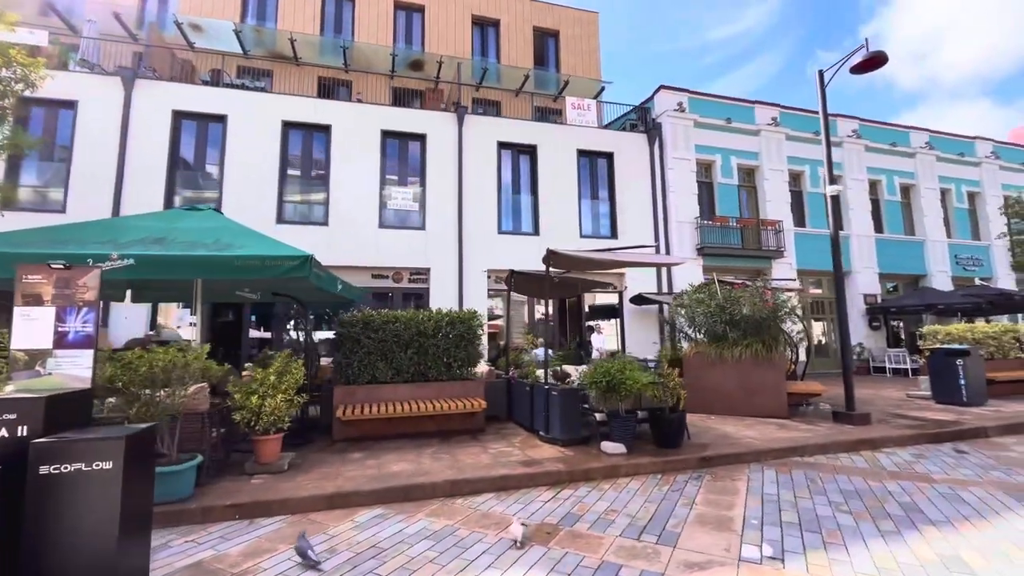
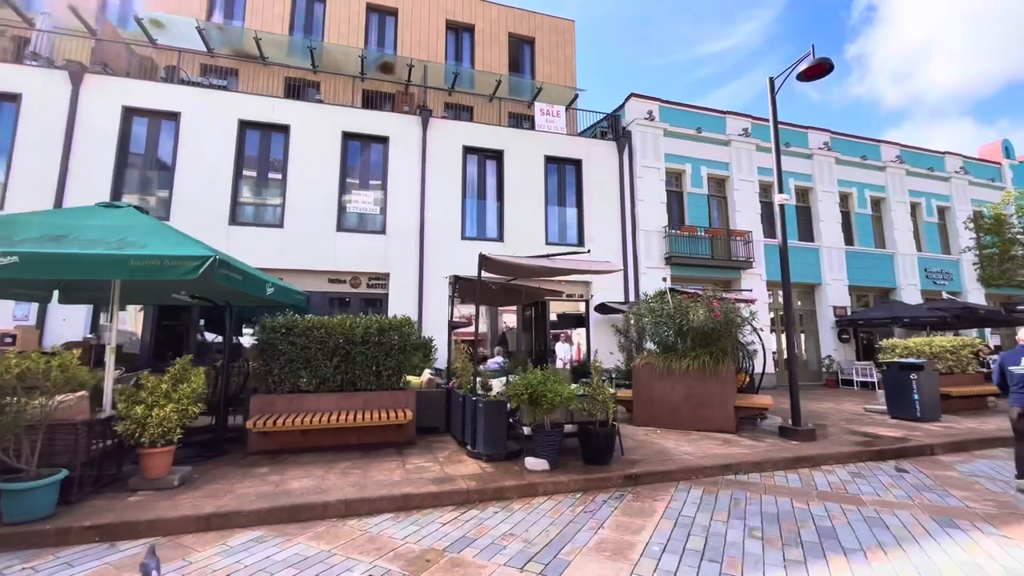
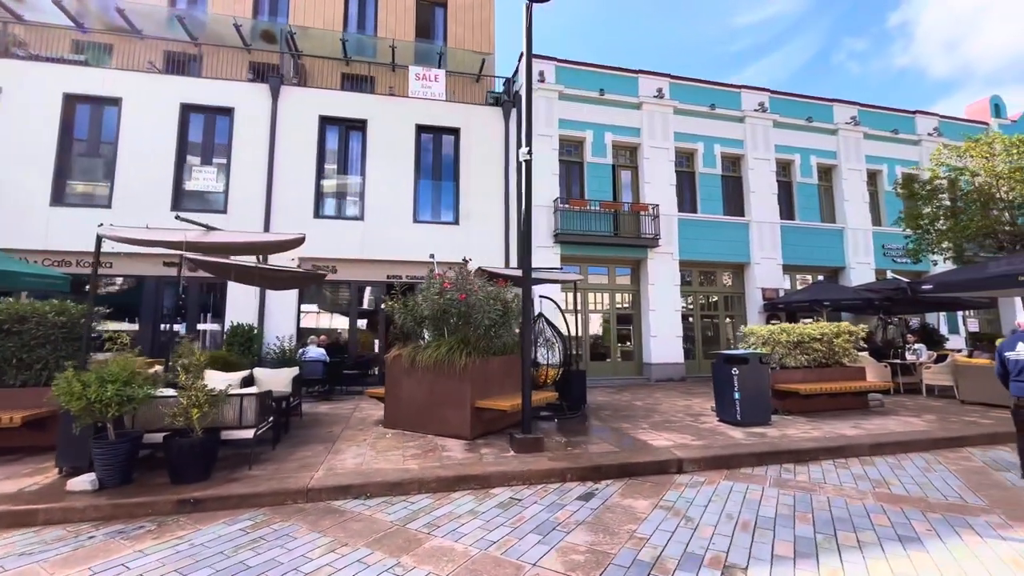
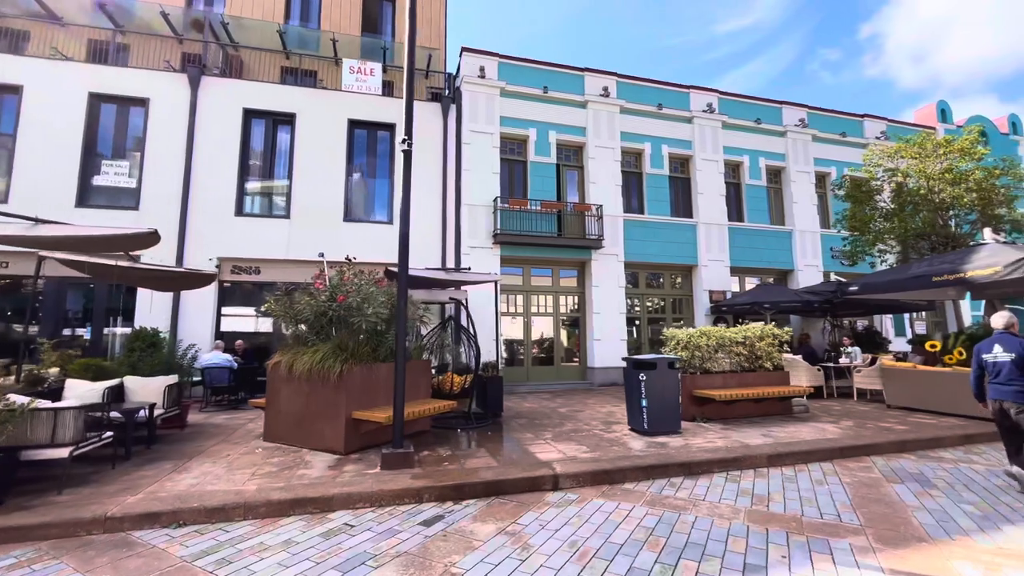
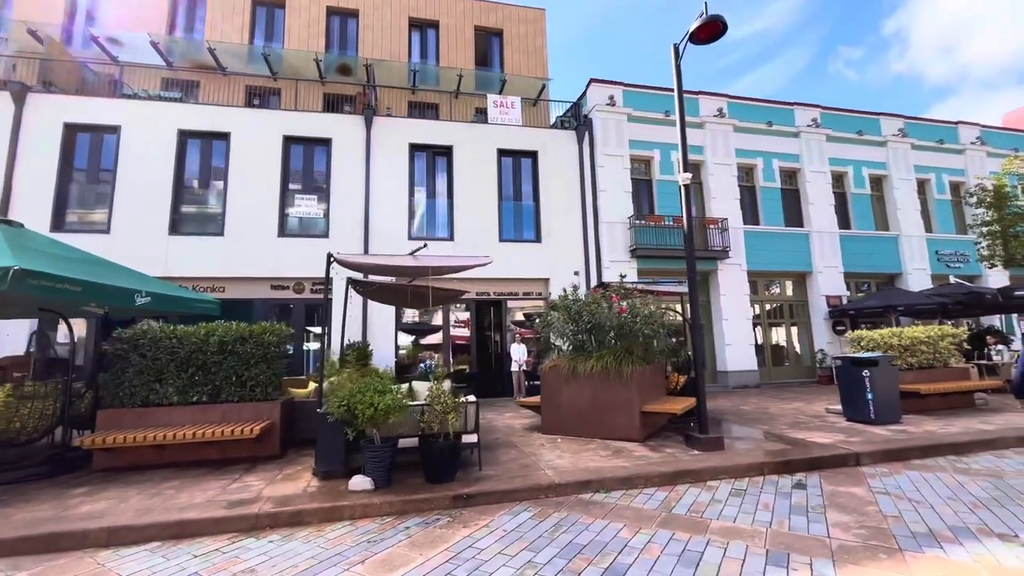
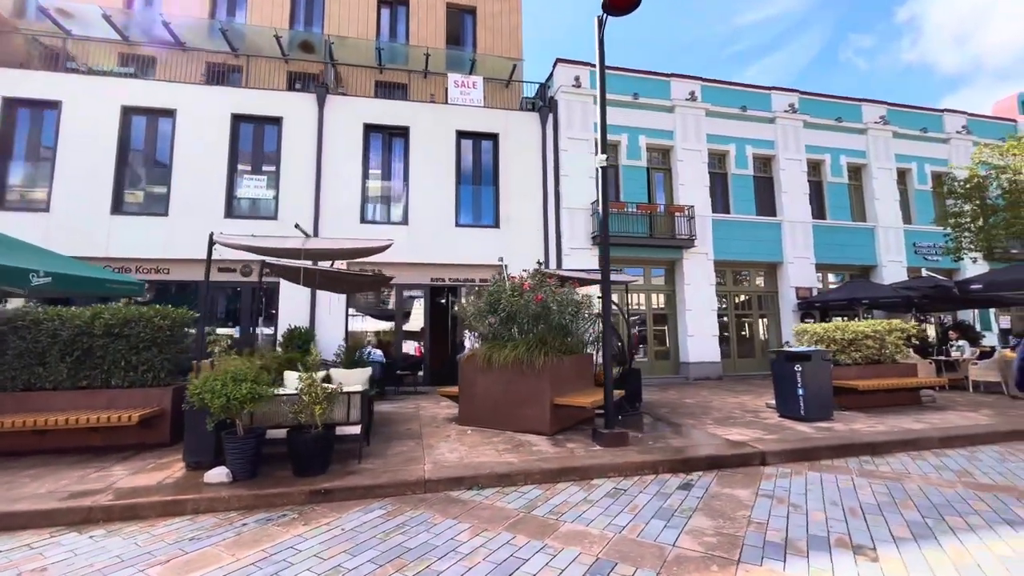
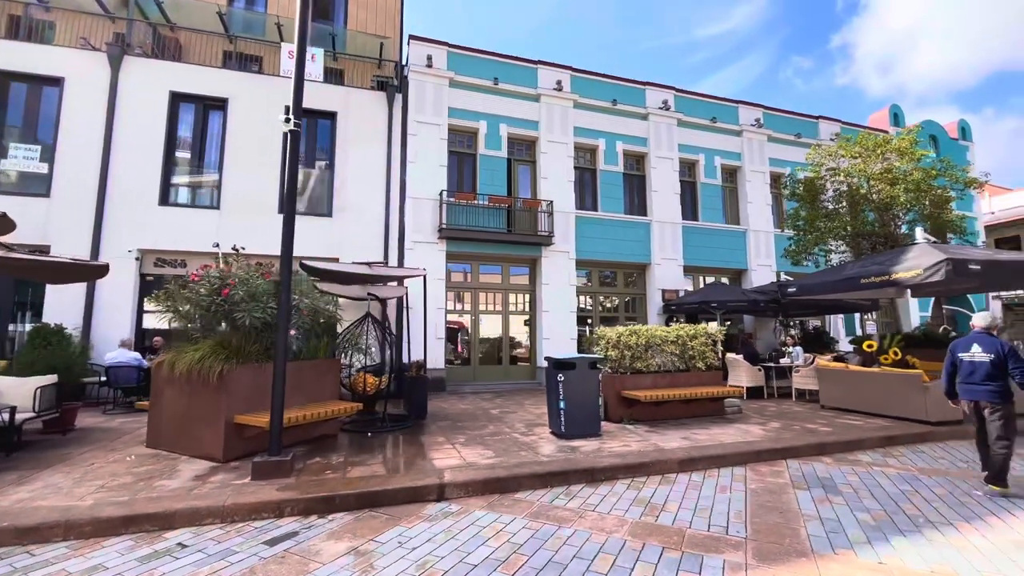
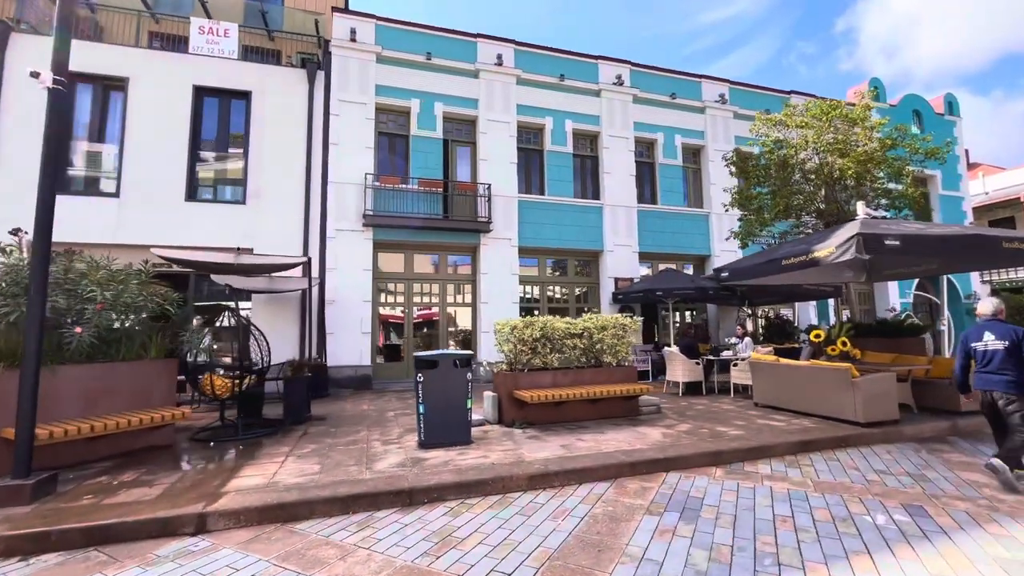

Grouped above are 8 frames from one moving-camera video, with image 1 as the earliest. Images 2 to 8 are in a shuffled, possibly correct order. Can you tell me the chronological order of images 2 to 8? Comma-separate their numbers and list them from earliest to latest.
2, 5, 6, 3, 4, 7, 8
